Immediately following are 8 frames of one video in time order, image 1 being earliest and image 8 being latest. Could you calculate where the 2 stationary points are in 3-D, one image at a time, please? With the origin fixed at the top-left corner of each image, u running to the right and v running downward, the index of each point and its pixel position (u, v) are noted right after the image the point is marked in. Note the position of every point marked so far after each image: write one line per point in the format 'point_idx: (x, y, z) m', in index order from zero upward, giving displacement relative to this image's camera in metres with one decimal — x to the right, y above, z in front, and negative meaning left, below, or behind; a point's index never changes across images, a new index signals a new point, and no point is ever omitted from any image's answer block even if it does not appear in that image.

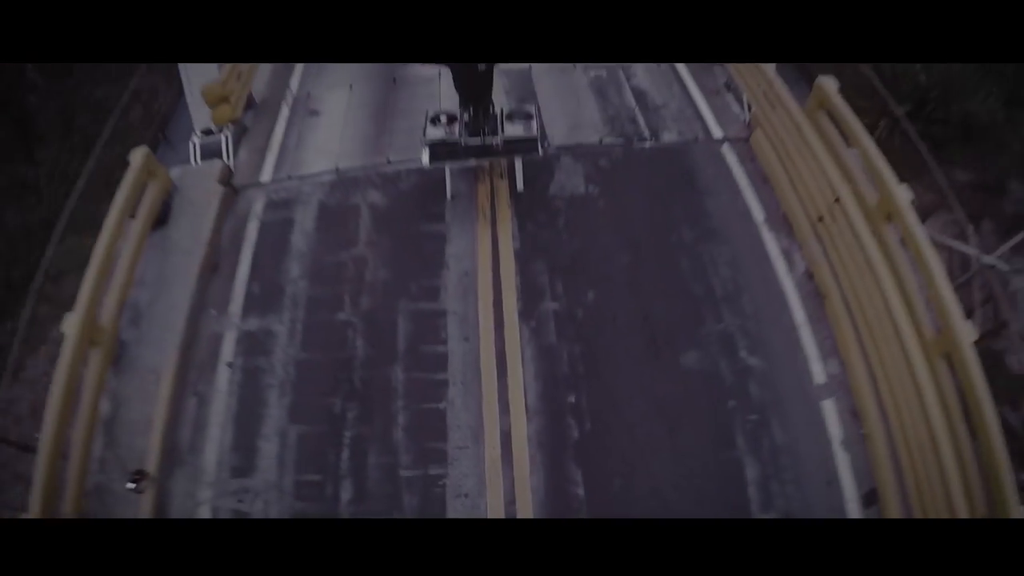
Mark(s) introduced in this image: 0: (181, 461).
0: (-3.0, -1.6, +5.5) m
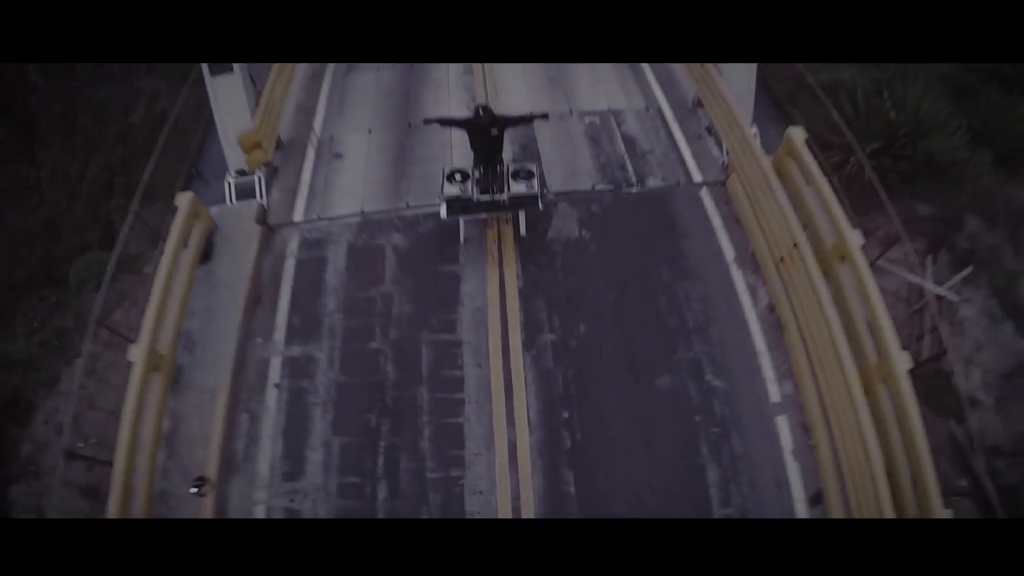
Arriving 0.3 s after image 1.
0: (-2.9, -2.0, +6.5) m
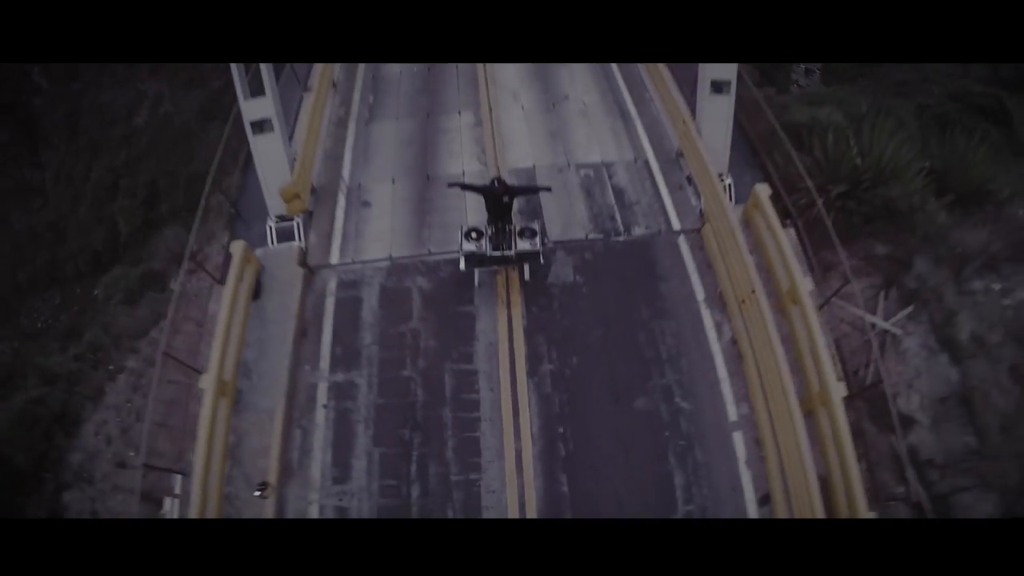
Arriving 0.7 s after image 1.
0: (-2.9, -2.5, +8.0) m
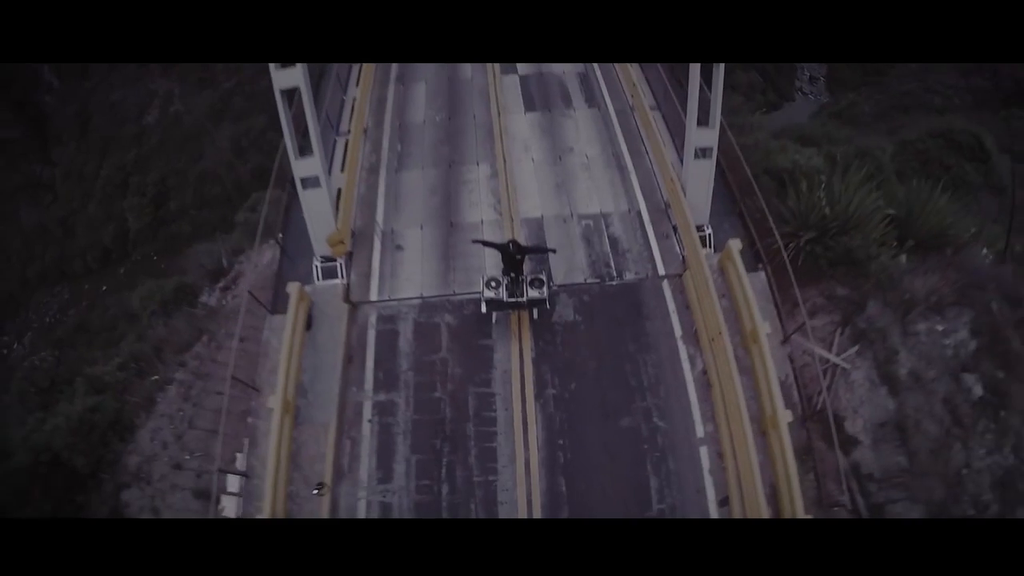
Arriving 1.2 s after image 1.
0: (-2.7, -3.1, +9.9) m
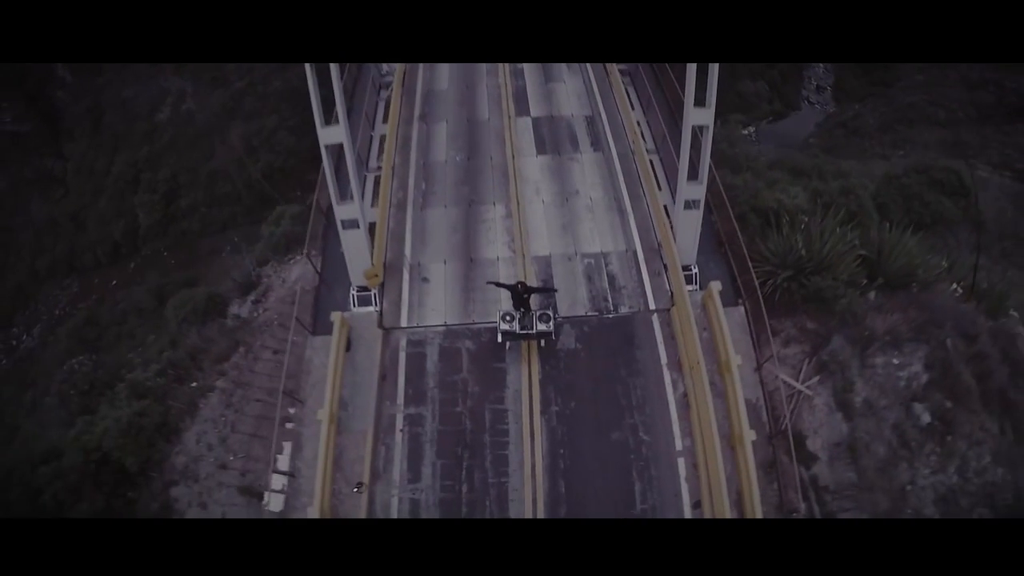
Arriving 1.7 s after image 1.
0: (-2.6, -3.7, +11.8) m
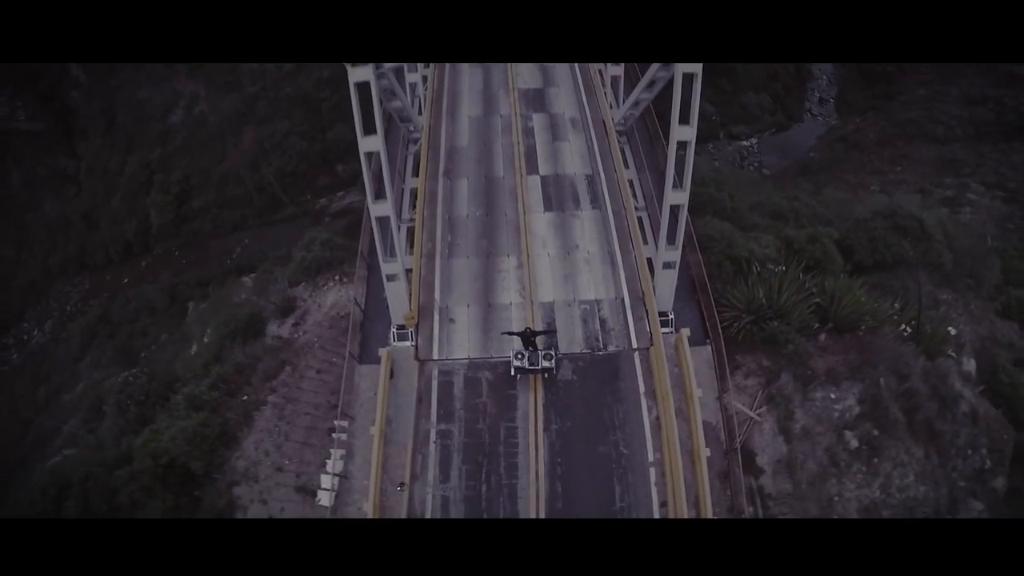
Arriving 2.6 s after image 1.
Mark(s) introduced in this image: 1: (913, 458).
0: (-2.3, -4.8, +15.3) m
1: (+11.9, -5.1, +18.0) m
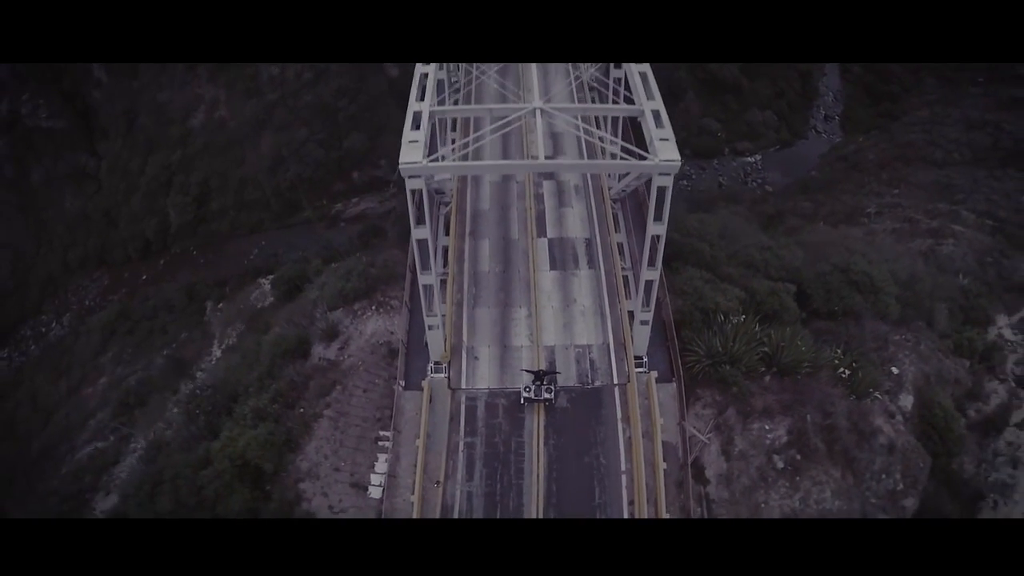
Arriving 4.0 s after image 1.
0: (-2.1, -6.5, +20.8) m
1: (+12.2, -7.3, +23.4) m
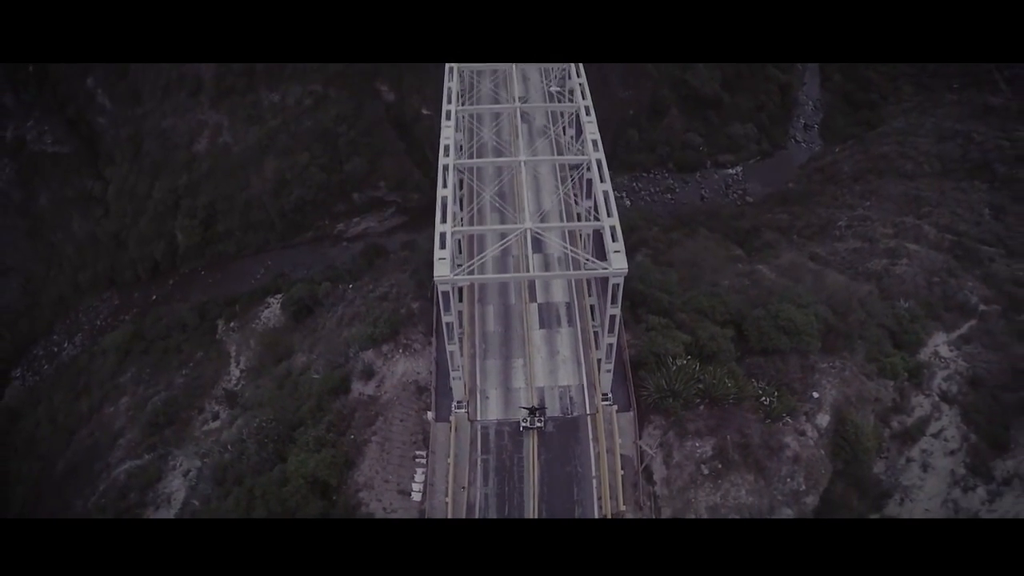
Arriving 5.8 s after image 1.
0: (-1.9, -9.6, +29.8) m
1: (+12.3, -10.1, +32.6) m
